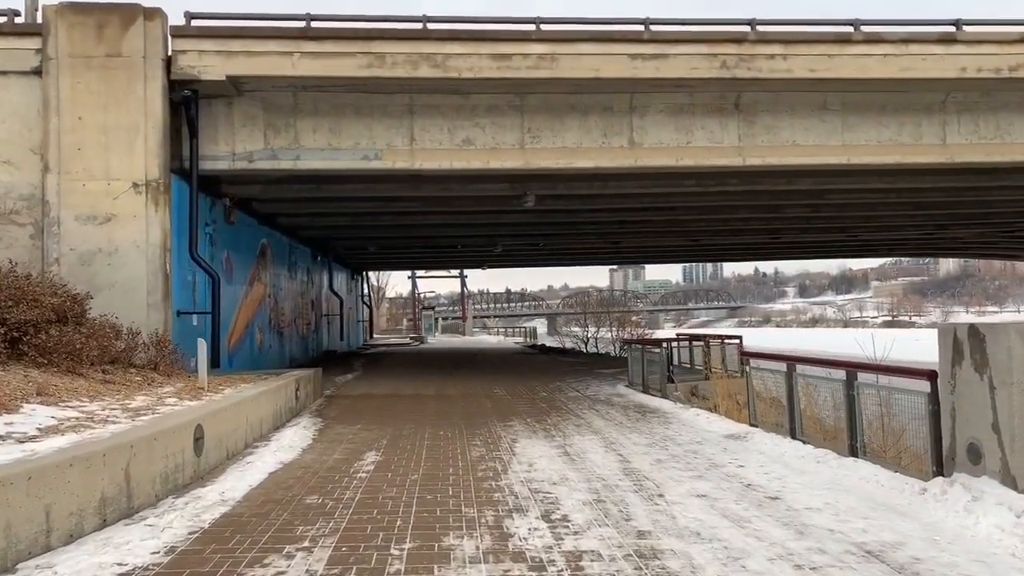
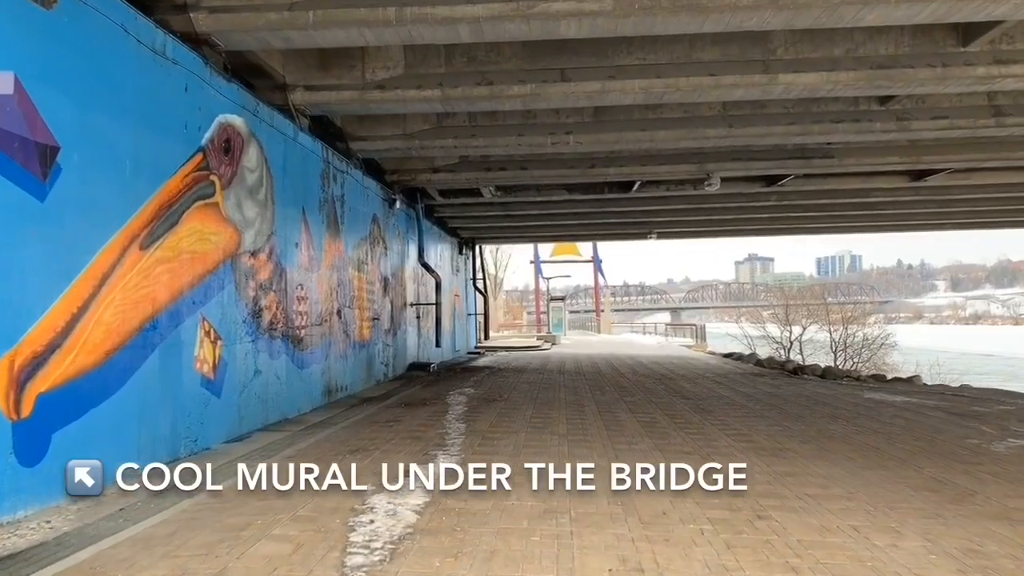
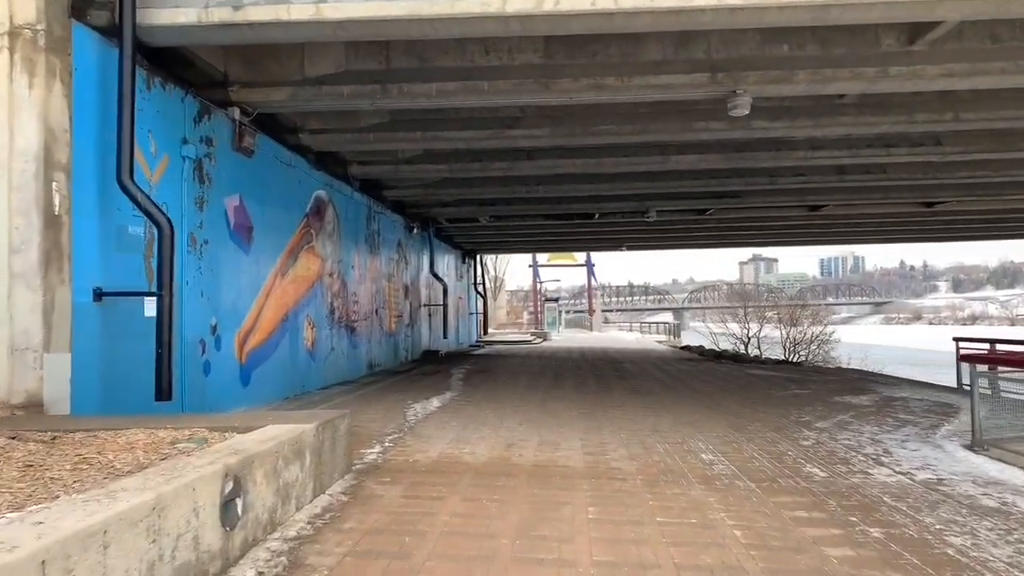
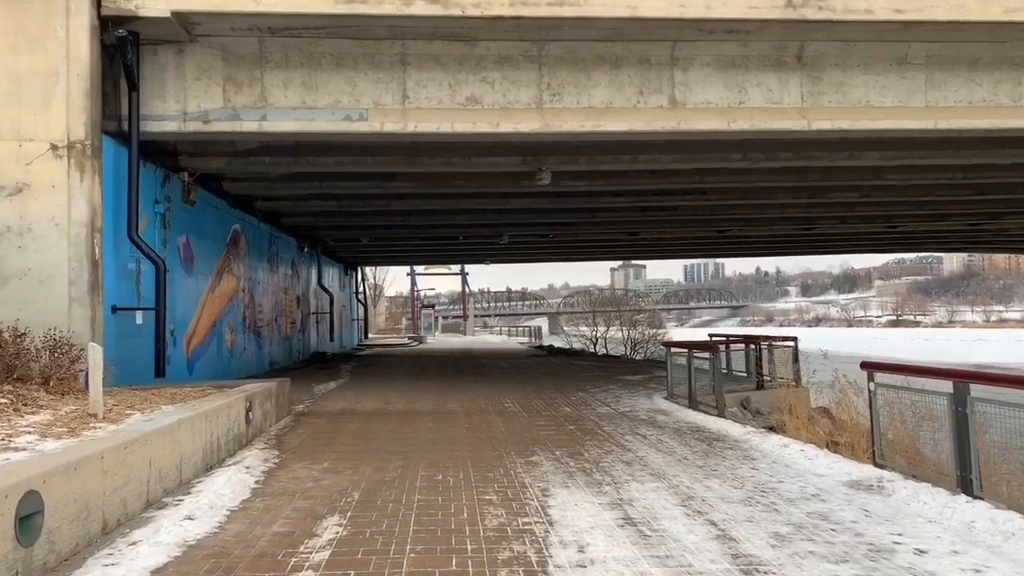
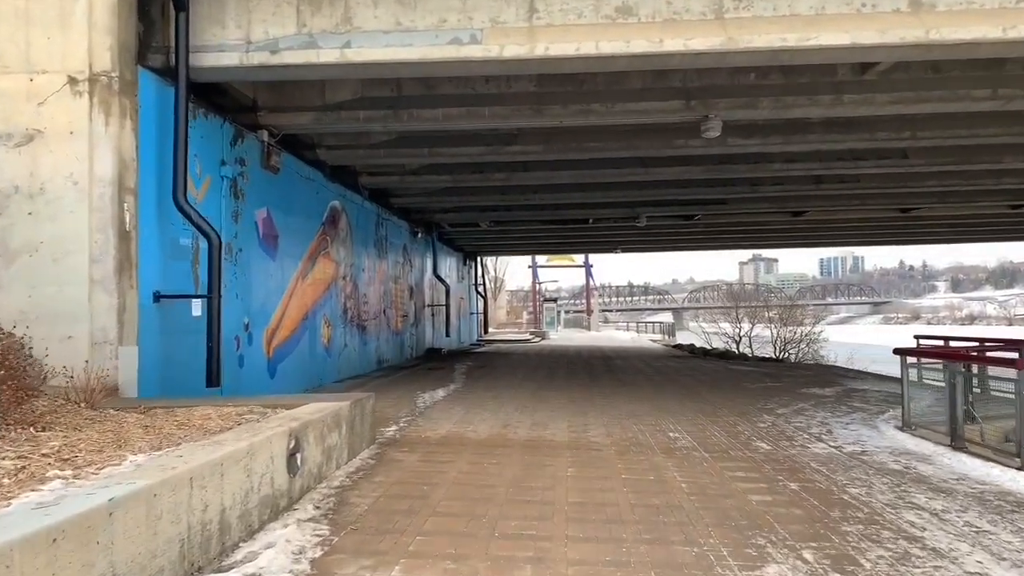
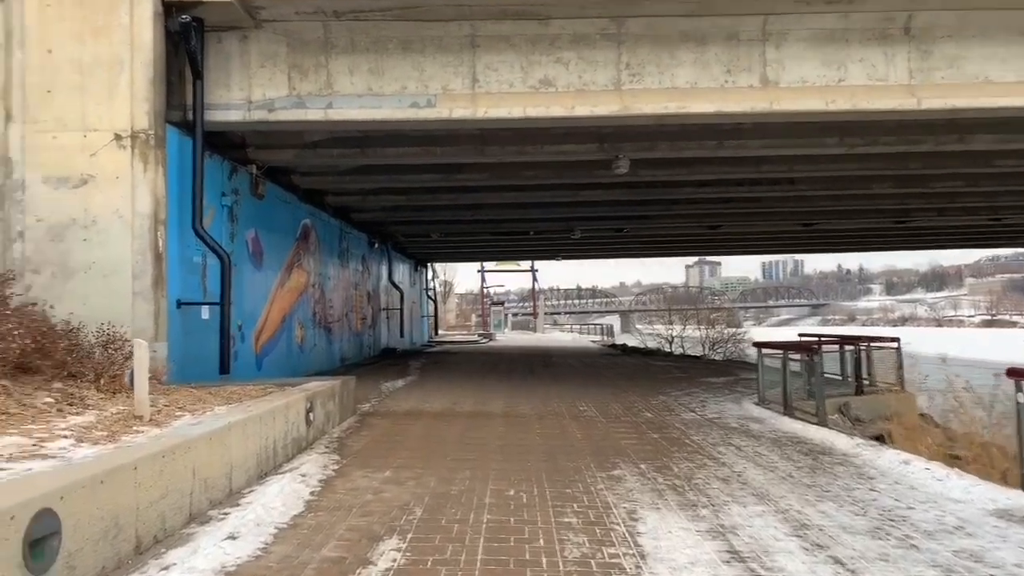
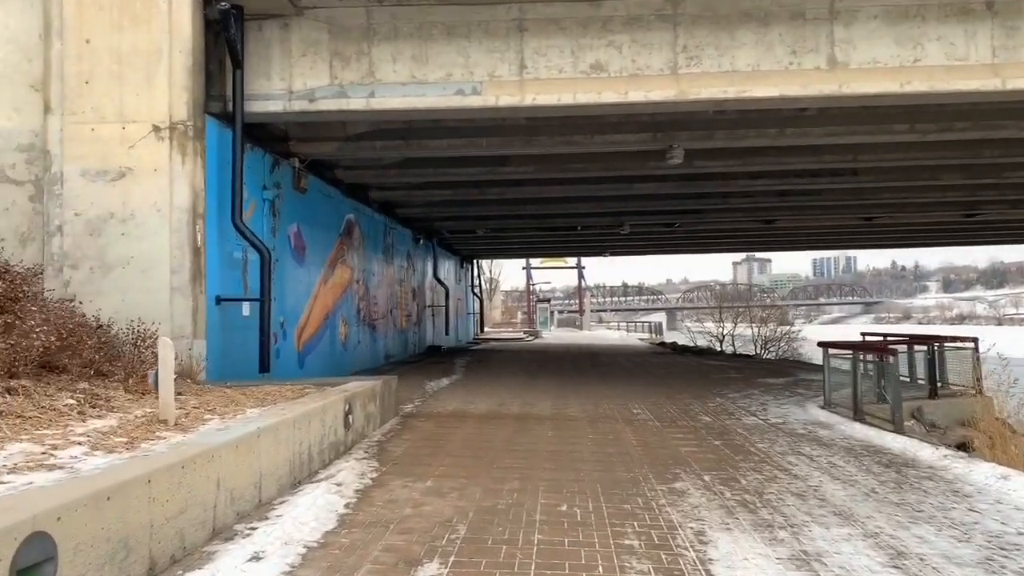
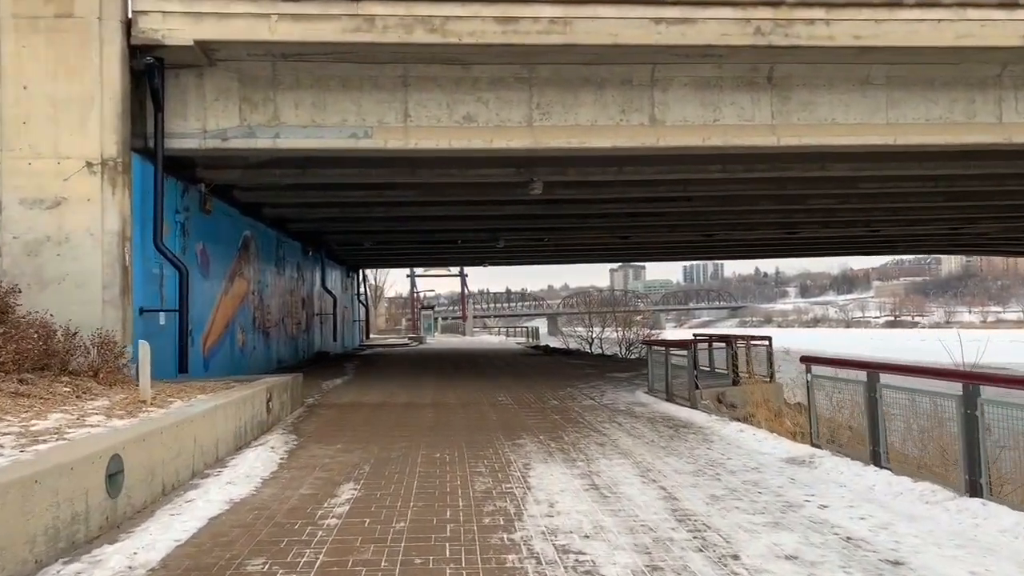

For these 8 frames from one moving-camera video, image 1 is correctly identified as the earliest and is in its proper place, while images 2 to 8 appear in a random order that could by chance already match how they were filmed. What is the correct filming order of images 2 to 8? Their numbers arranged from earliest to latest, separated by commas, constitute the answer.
8, 4, 6, 7, 5, 3, 2
